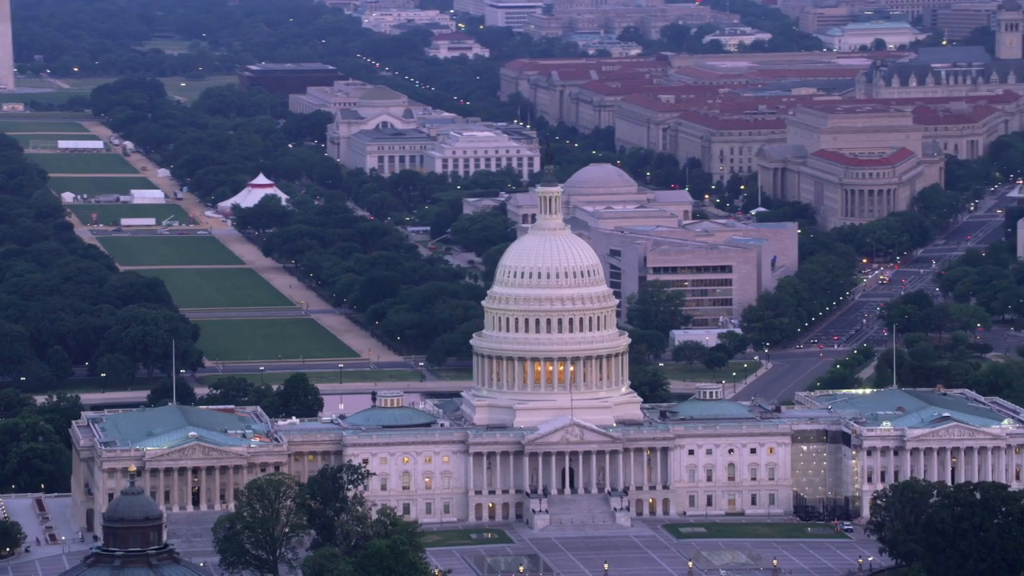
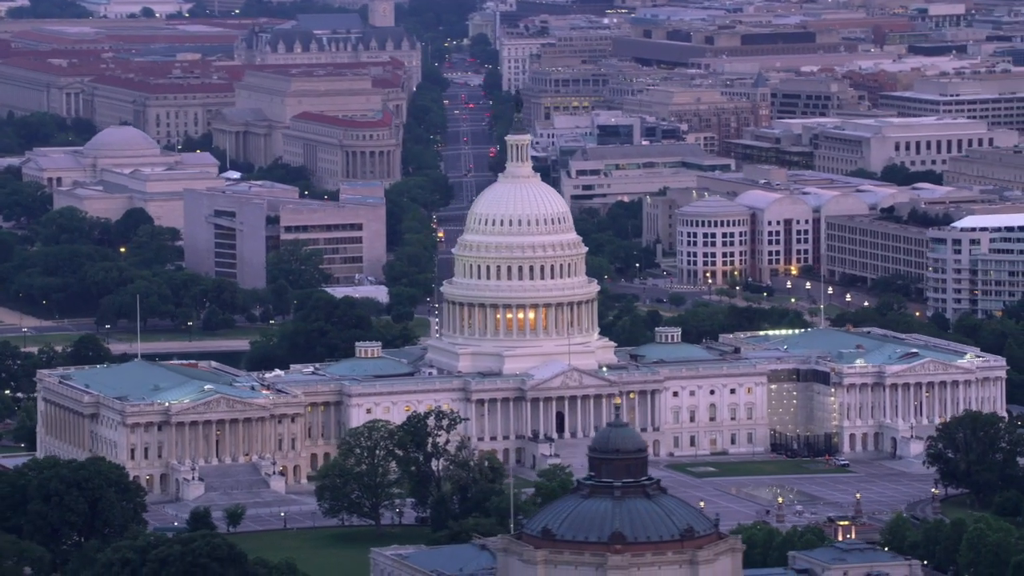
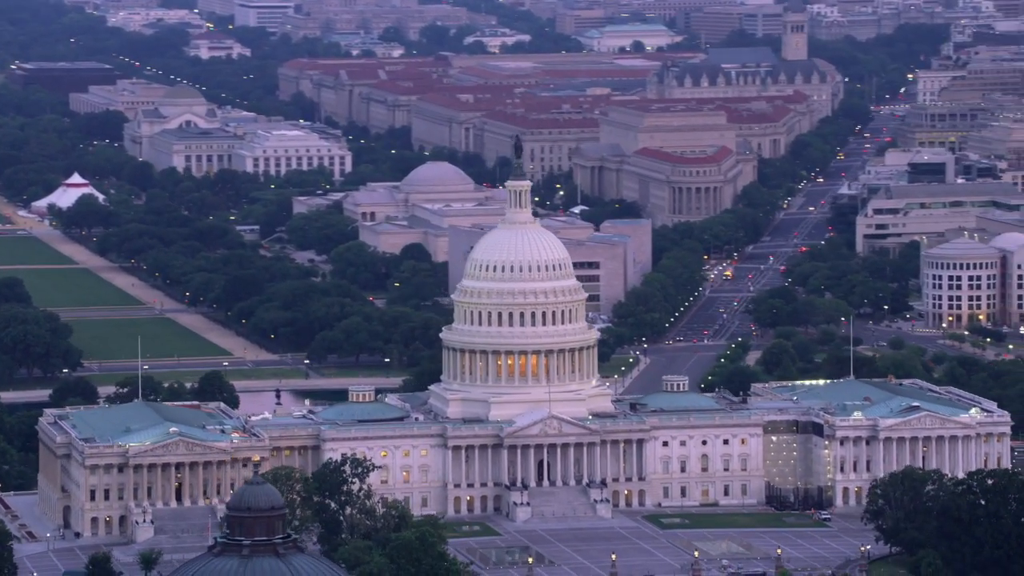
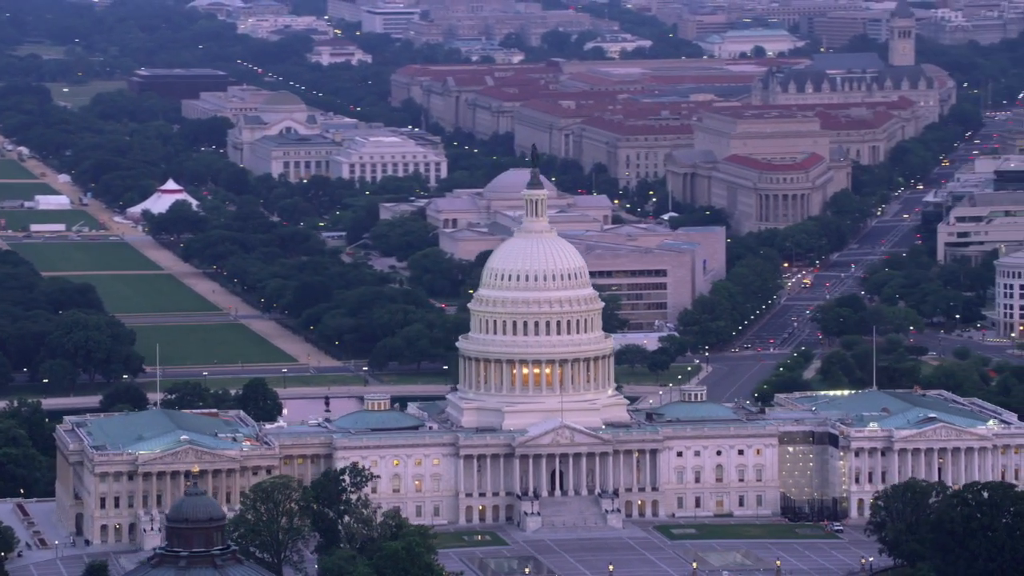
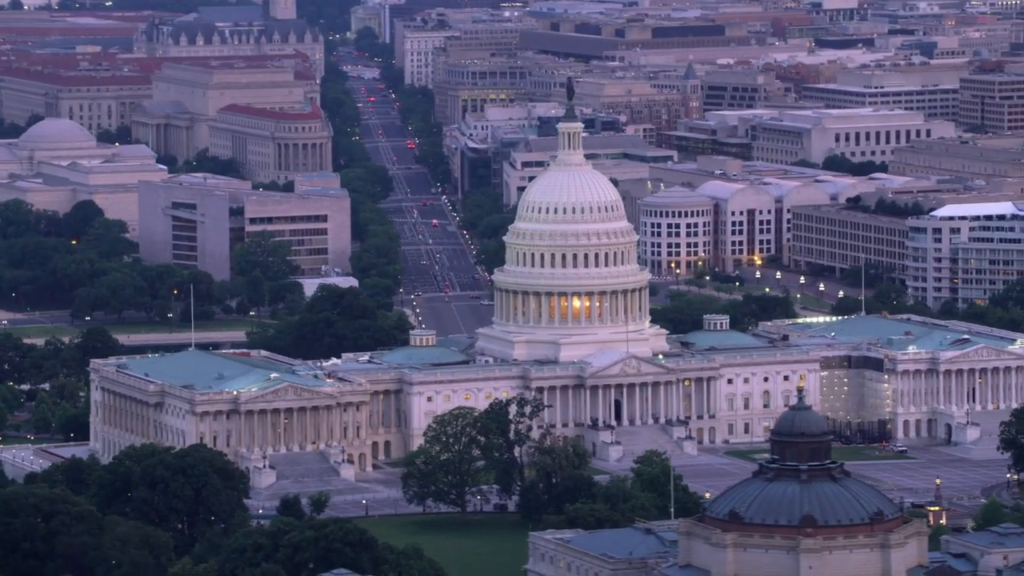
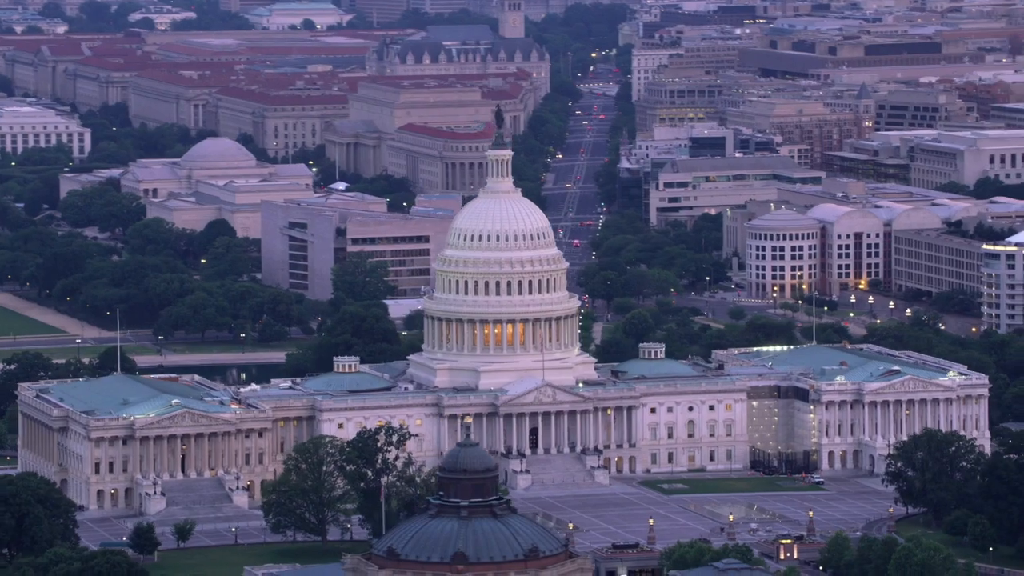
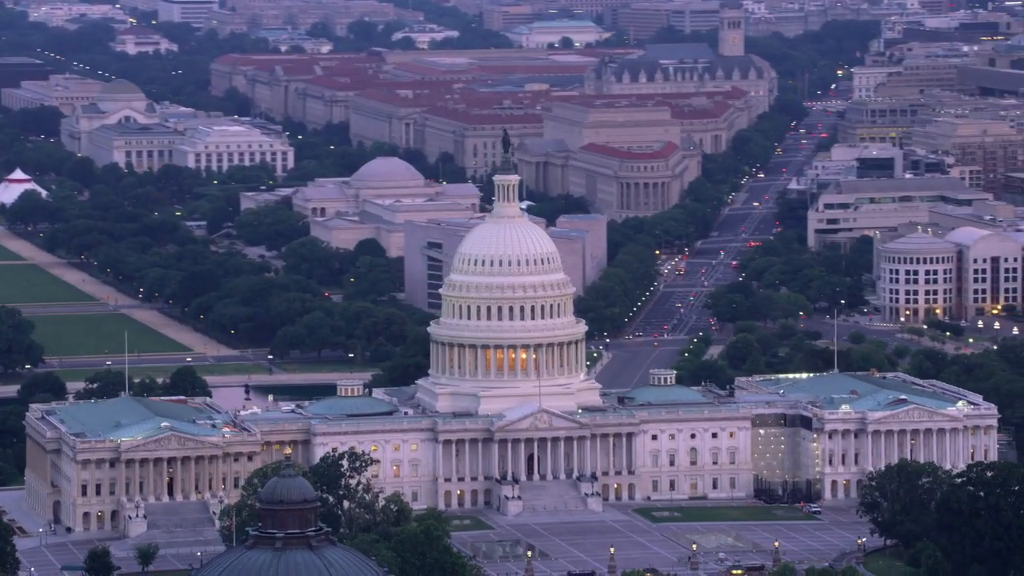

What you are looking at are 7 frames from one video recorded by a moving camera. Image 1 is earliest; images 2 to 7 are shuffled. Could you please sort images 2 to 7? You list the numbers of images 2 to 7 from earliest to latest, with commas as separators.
4, 3, 7, 6, 2, 5
